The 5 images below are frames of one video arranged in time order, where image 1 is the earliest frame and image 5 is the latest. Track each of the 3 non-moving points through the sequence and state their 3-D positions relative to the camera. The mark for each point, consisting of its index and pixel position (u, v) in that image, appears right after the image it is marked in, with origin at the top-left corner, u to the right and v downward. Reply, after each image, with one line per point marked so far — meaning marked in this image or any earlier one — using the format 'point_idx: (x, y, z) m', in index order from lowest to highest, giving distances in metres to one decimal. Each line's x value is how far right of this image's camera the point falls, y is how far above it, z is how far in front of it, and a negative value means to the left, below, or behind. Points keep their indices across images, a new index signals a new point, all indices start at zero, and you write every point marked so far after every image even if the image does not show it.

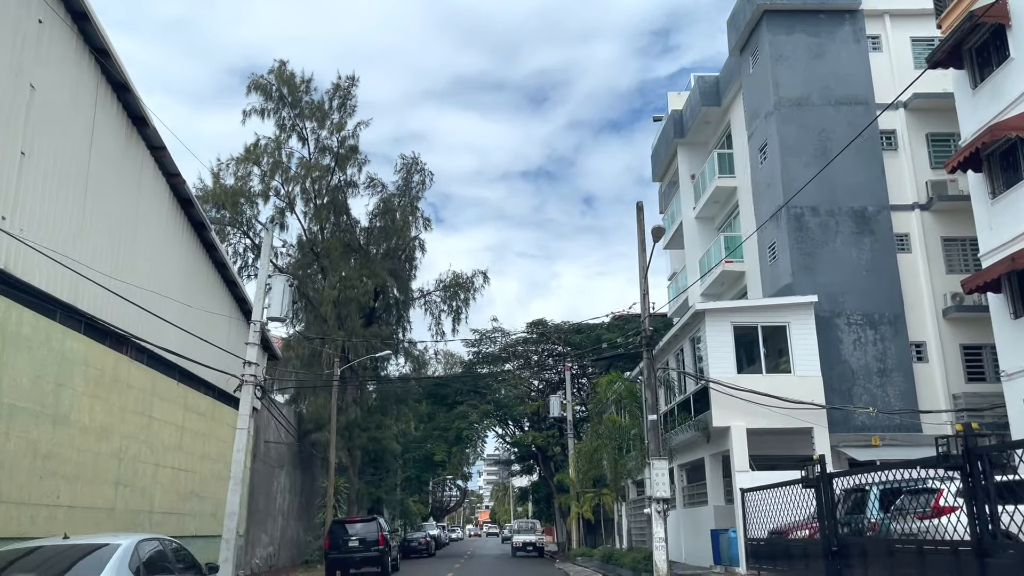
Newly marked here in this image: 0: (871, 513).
0: (+6.4, -4.1, +15.3) m
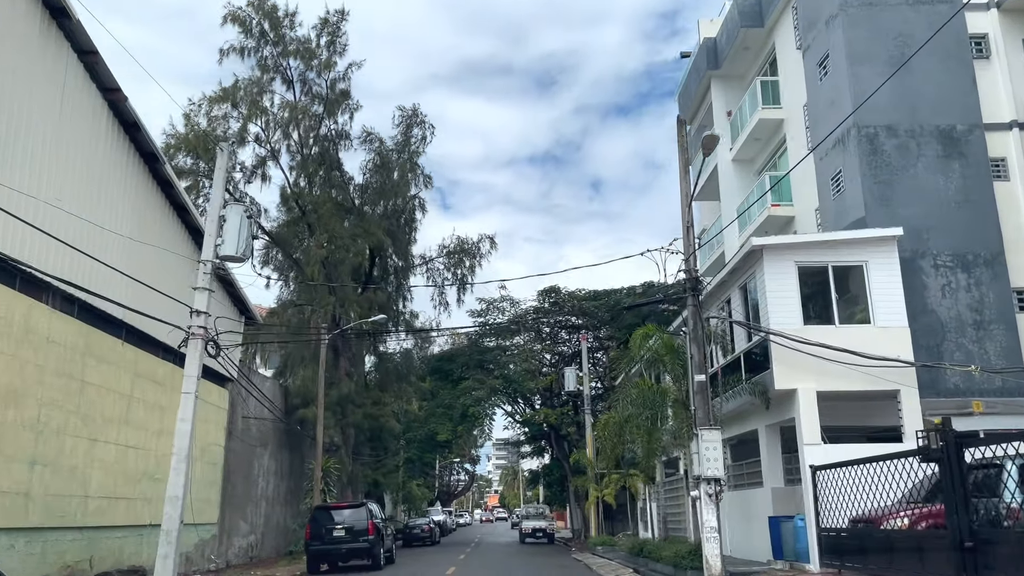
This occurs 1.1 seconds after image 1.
0: (+6.7, -2.7, +11.0) m
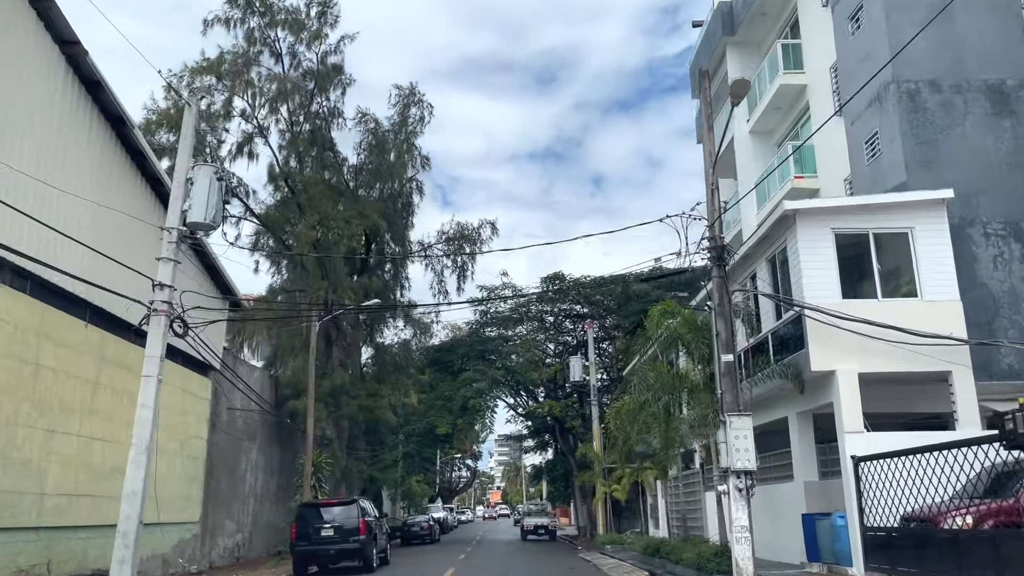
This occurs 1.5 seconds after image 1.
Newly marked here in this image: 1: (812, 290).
0: (+6.7, -2.2, +9.0) m
1: (+5.8, 0.0, +16.1) m
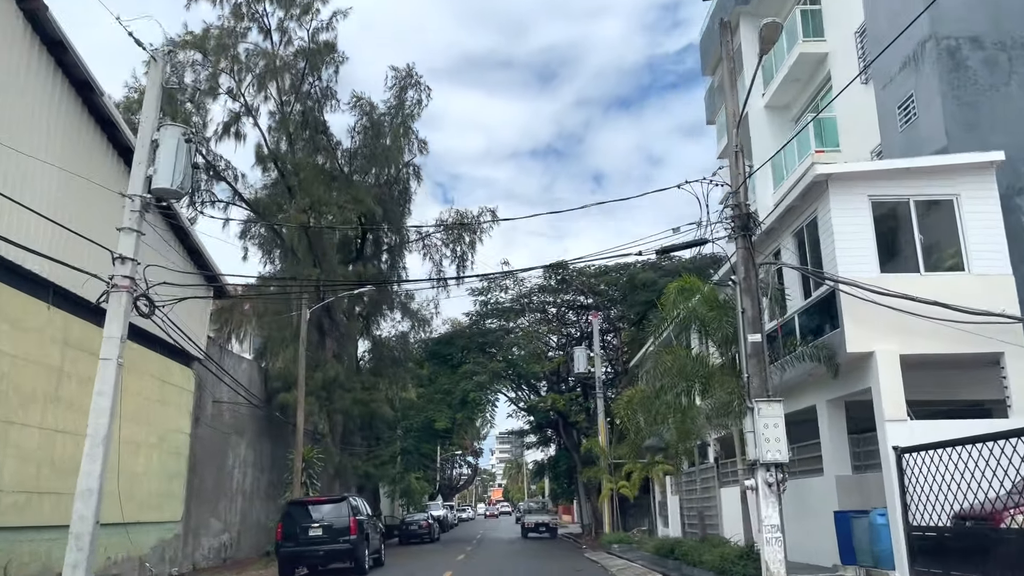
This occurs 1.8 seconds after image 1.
0: (+6.7, -1.7, +7.4) m
1: (+5.8, +0.4, +14.5) m
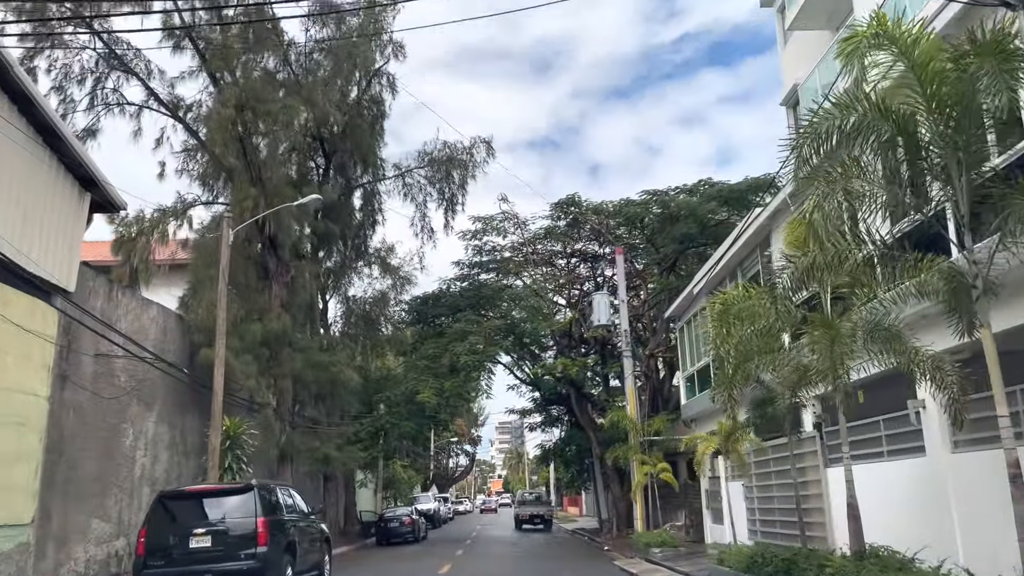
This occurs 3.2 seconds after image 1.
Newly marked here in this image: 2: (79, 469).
0: (+6.8, +0.4, -0.4) m
1: (+5.9, +2.6, +6.7) m
2: (-9.7, -4.1, +18.7) m
